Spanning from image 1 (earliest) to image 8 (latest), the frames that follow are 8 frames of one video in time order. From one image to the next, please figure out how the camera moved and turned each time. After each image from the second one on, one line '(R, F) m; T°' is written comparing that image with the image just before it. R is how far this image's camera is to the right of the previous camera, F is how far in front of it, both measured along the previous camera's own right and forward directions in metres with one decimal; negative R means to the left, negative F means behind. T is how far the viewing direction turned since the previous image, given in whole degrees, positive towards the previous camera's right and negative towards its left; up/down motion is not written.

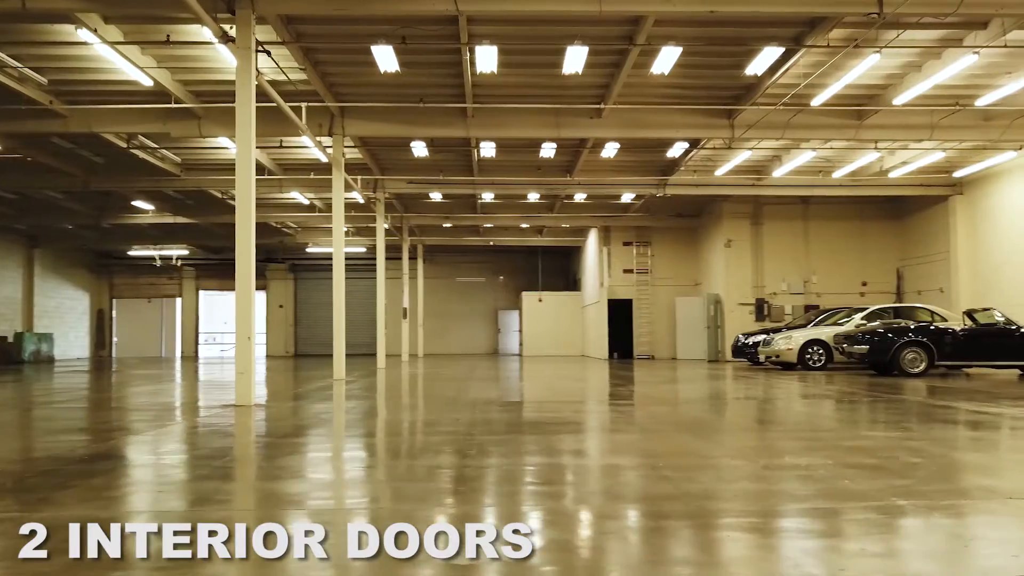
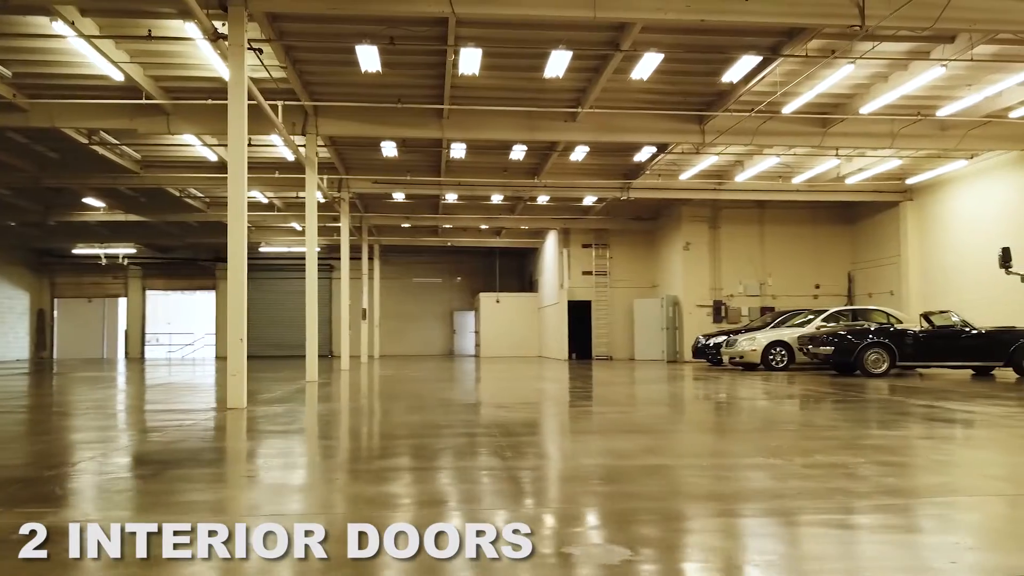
(-0.5, 0.0) m; +4°
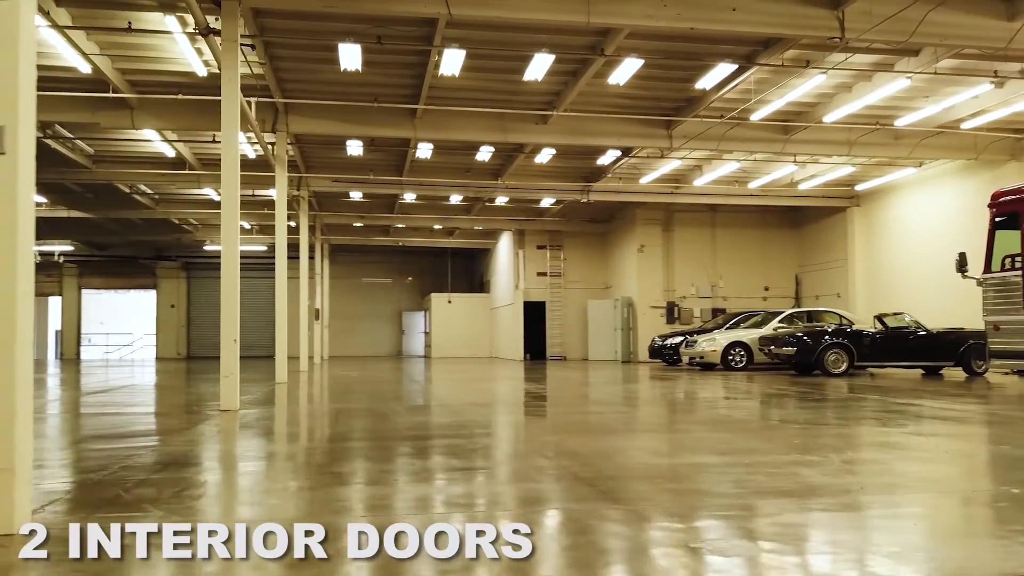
(-0.6, 0.0) m; +4°
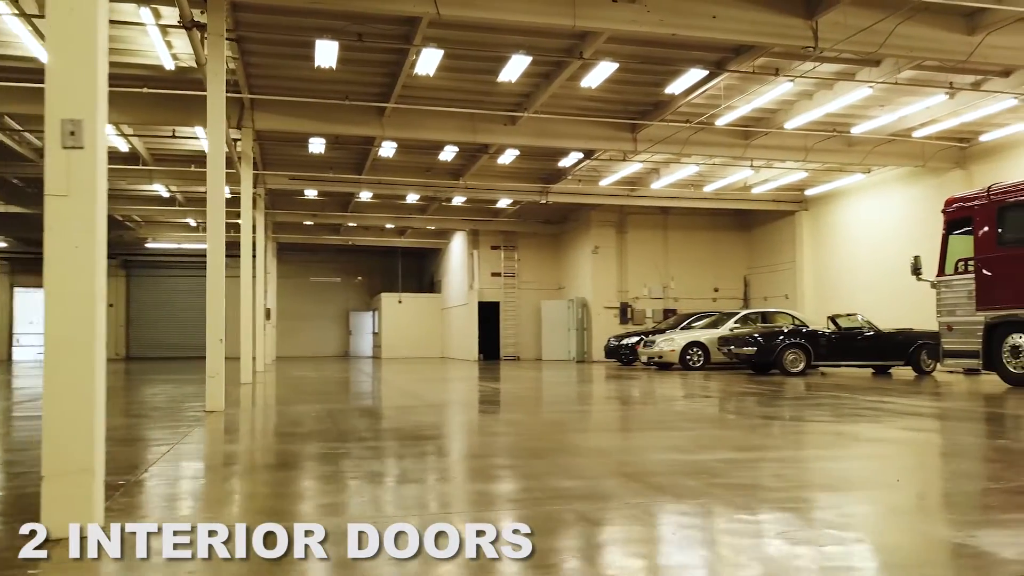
(-0.5, 0.0) m; +4°
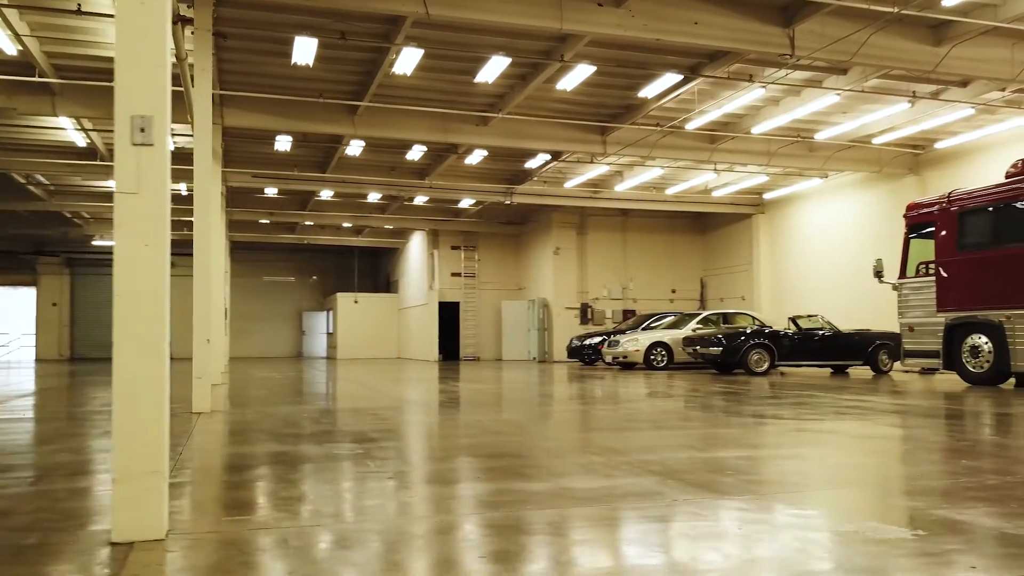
(-0.4, 0.0) m; +4°
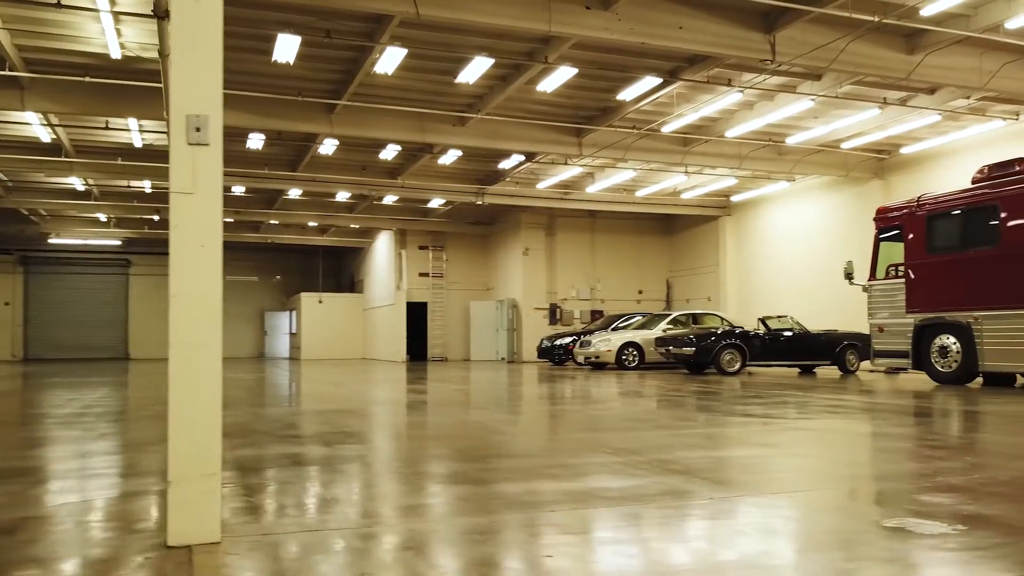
(-0.3, 0.0) m; +3°
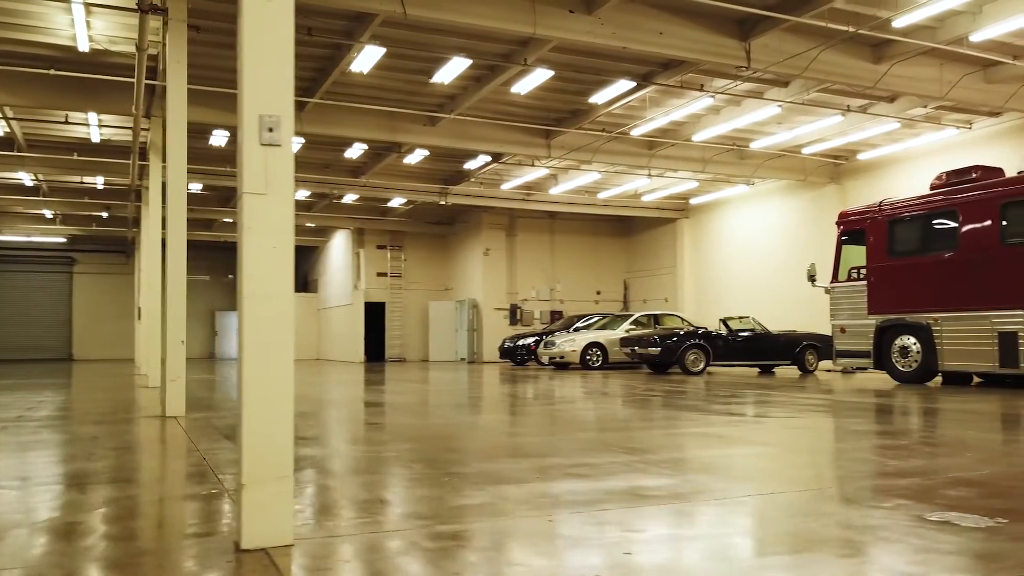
(-0.4, 0.0) m; +4°
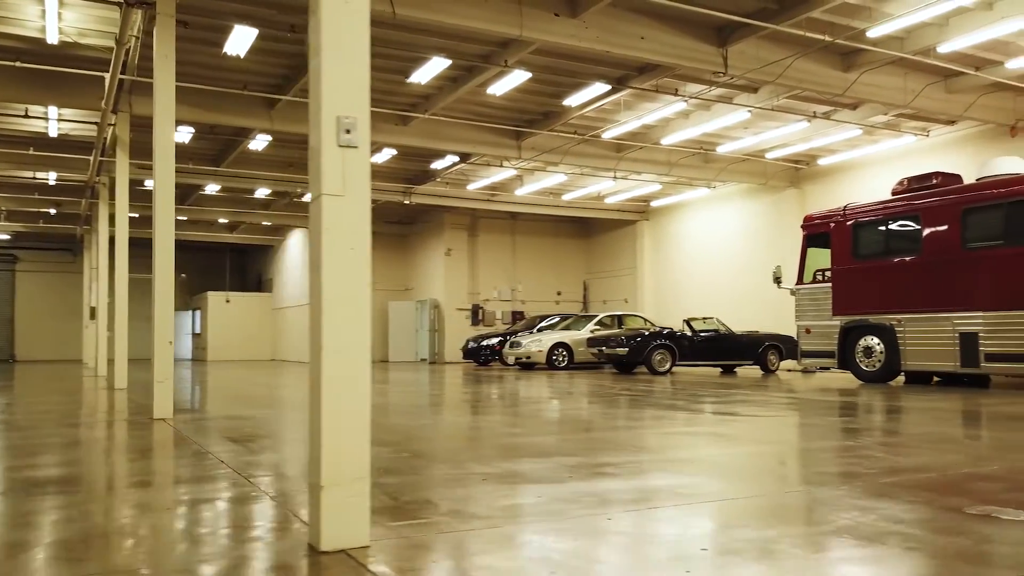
(-0.4, 0.0) m; +4°
